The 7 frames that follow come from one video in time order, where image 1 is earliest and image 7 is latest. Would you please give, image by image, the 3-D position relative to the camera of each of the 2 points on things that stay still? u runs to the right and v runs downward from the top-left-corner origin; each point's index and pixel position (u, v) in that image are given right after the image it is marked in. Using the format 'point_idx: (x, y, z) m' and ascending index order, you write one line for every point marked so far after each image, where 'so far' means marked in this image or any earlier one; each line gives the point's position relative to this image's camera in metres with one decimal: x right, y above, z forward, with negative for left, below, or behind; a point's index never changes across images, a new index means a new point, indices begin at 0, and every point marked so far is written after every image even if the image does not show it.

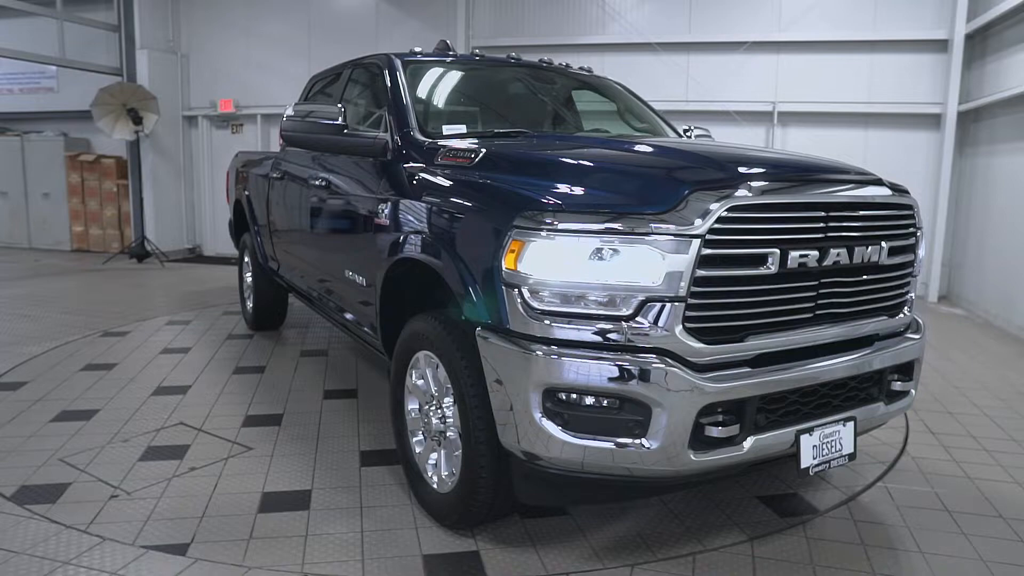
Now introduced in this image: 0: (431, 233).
0: (-0.3, +0.2, +2.8) m
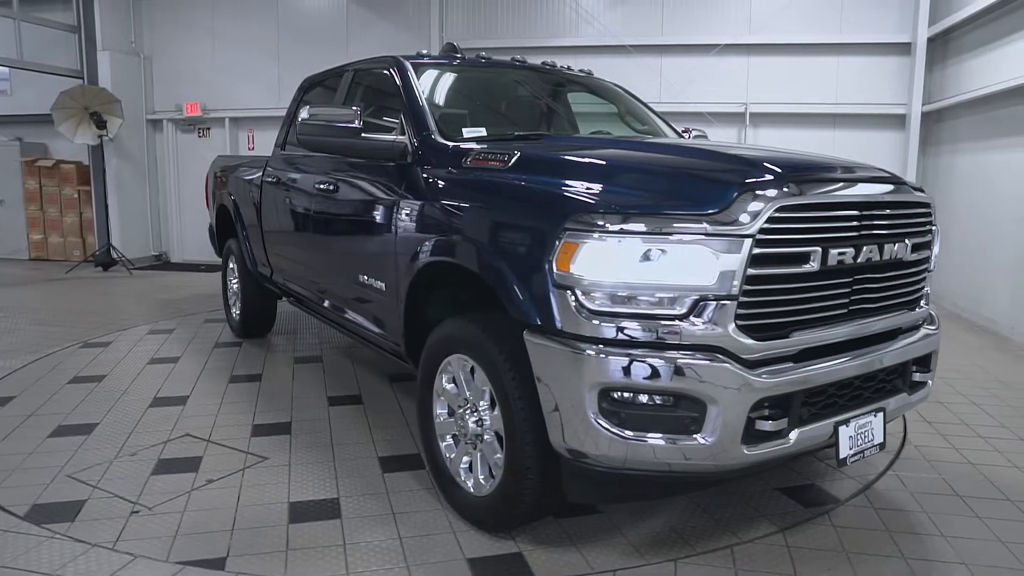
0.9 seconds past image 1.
0: (-0.2, +0.2, +2.8) m
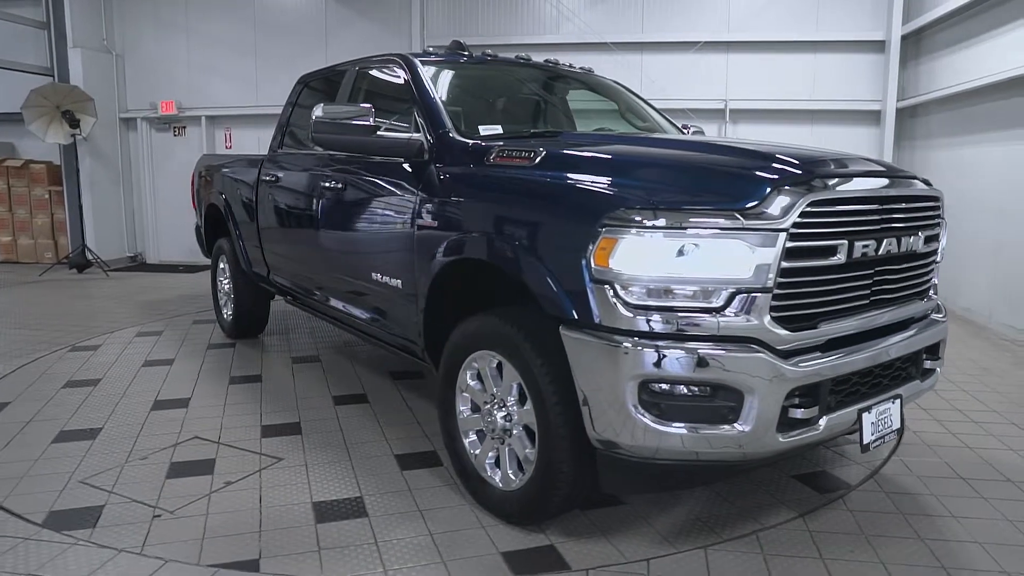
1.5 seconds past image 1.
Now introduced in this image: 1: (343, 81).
0: (-0.1, +0.2, +2.9) m
1: (-1.0, +1.2, +4.4) m
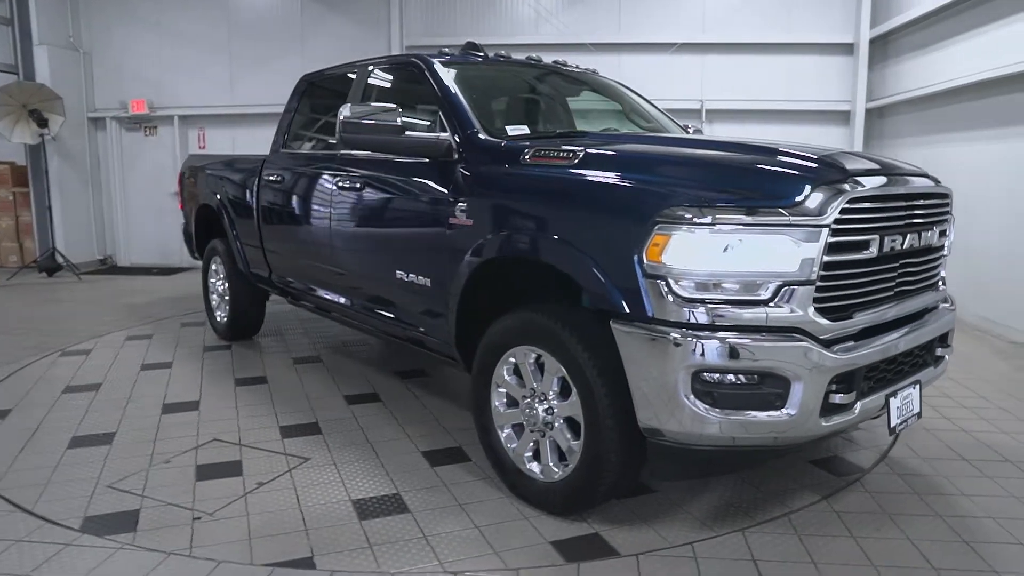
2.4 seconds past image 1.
0: (0.0, +0.2, +2.9) m
1: (-1.0, +1.2, +4.5) m
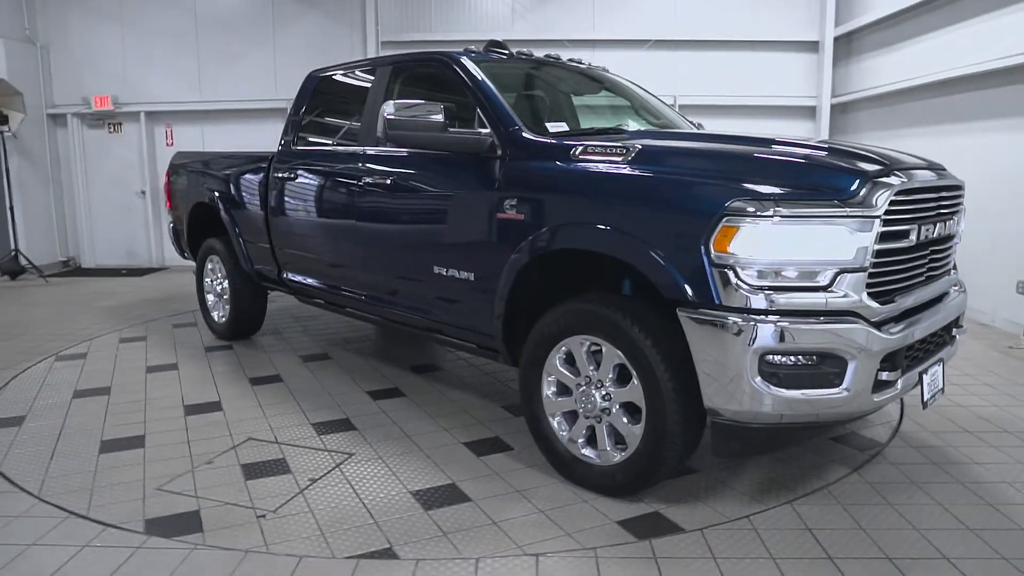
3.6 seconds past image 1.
0: (+0.3, +0.3, +3.0) m
1: (-0.9, +1.3, +4.5) m
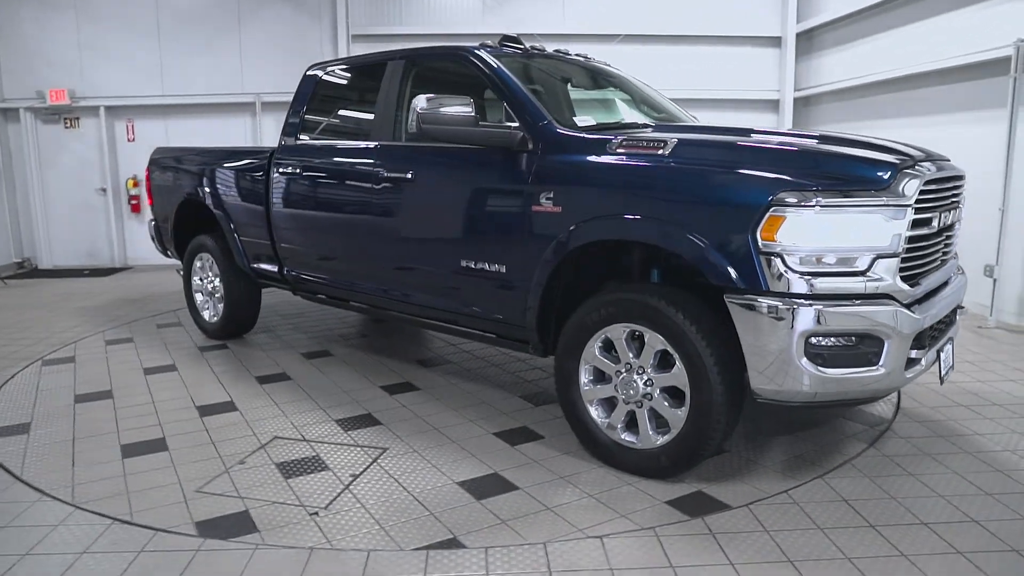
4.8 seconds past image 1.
0: (+0.4, +0.3, +3.1) m
1: (-0.9, +1.3, +4.4) m
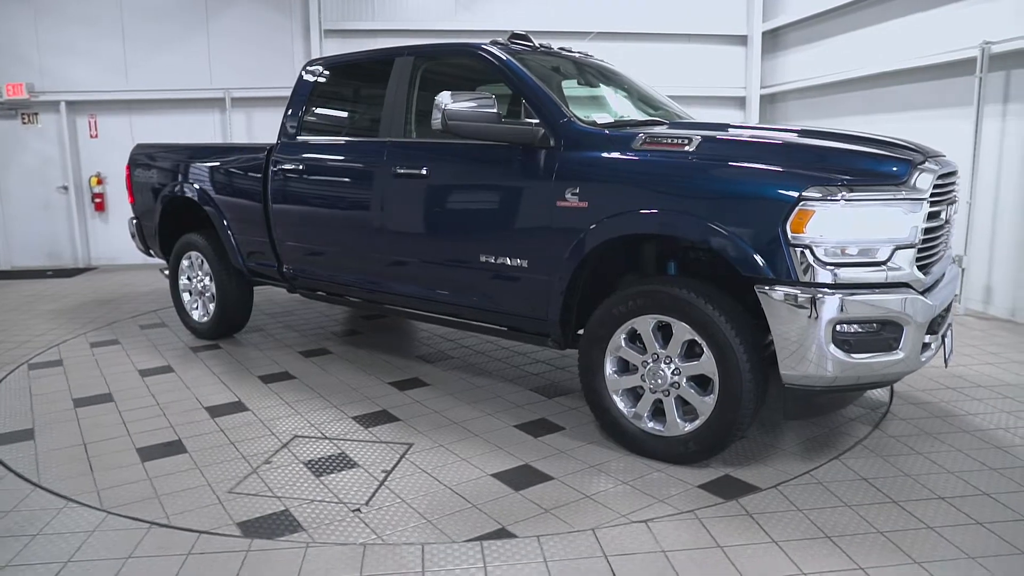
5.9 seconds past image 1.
0: (+0.6, +0.3, +3.2) m
1: (-0.8, +1.3, +4.4) m
